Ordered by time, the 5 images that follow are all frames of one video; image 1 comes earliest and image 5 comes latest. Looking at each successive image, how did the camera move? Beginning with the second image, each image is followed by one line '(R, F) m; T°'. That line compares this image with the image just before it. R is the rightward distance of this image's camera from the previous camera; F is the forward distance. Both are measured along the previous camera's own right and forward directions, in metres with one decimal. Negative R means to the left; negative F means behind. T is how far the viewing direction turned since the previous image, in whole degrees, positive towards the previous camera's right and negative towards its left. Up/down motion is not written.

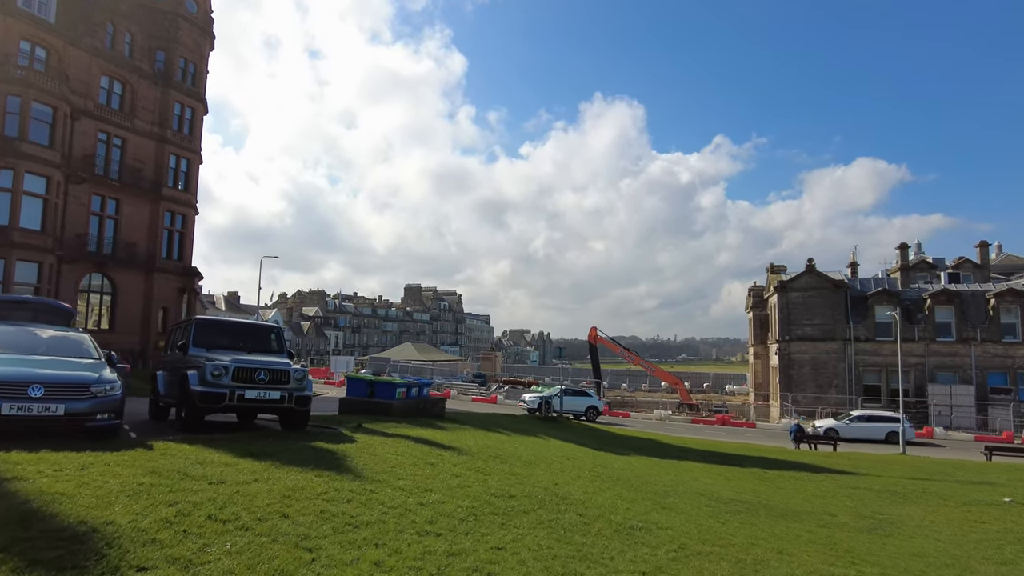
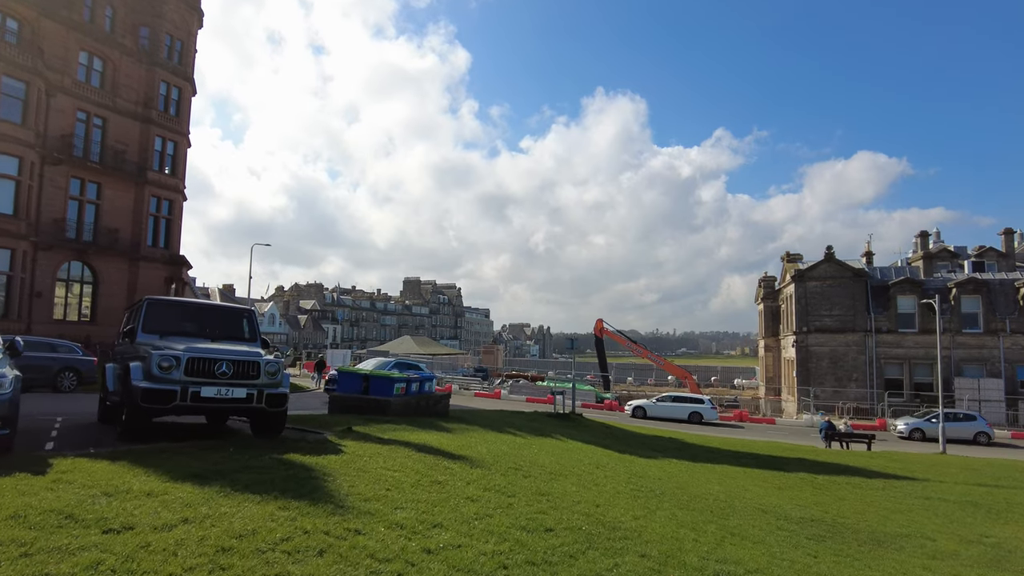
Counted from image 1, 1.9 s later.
(-0.3, +2.0) m; 0°
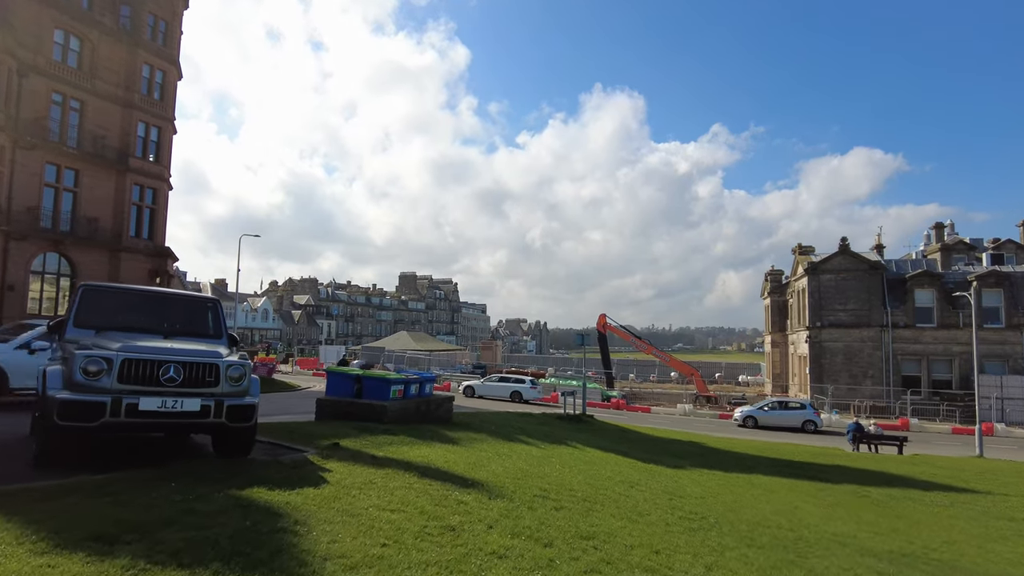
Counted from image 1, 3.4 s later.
(-0.3, +1.7) m; 0°
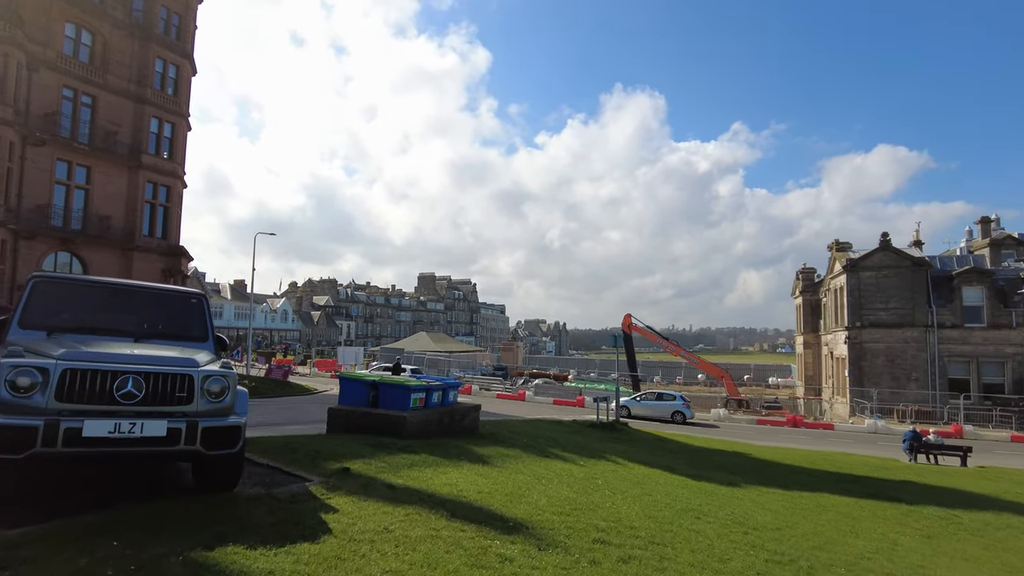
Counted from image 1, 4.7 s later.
(-0.3, +1.4) m; -2°
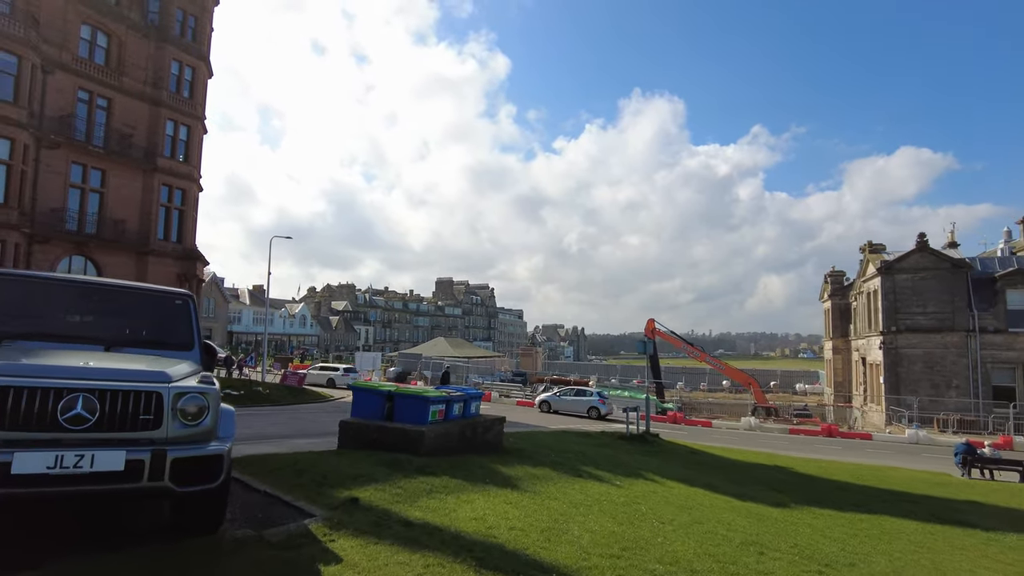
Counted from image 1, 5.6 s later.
(-0.2, +1.0) m; -2°
